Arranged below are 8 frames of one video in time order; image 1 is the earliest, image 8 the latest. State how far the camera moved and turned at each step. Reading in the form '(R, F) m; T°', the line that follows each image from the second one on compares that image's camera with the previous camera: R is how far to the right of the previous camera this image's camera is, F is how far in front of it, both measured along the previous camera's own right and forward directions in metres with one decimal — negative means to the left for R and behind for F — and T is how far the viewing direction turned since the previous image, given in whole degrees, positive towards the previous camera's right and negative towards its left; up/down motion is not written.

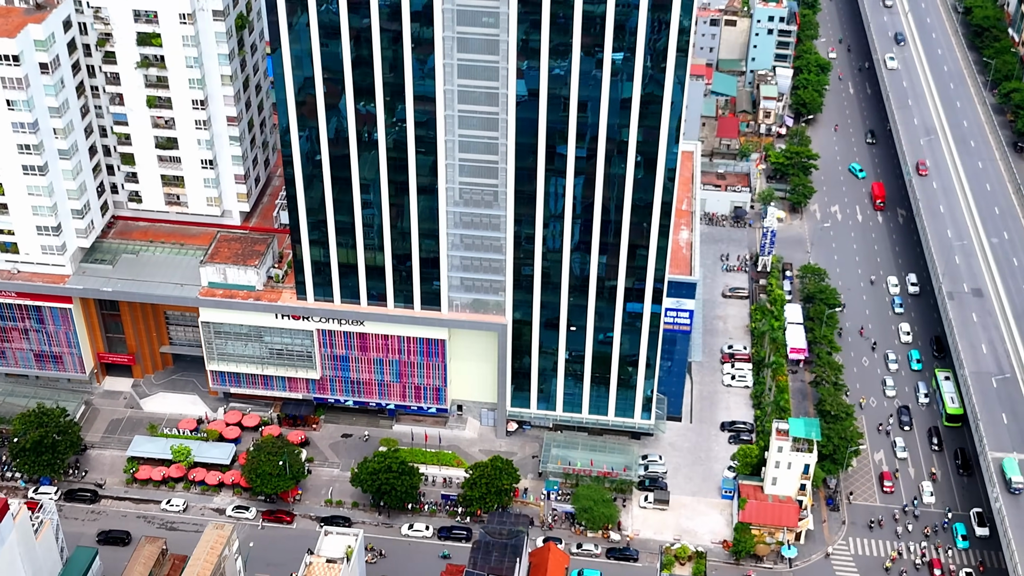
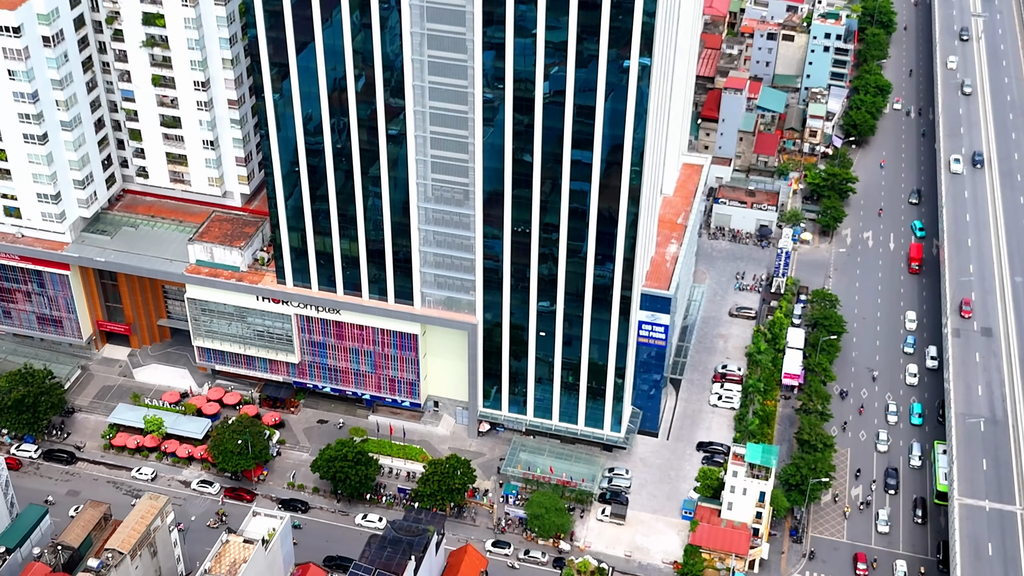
(+17.9, +1.4) m; -6°
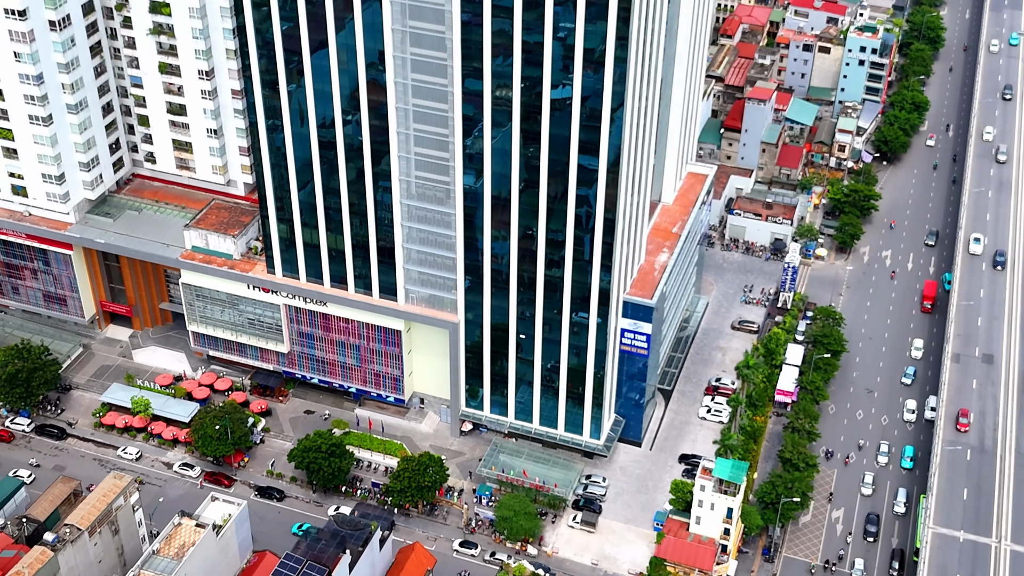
(+11.4, +0.7) m; -4°
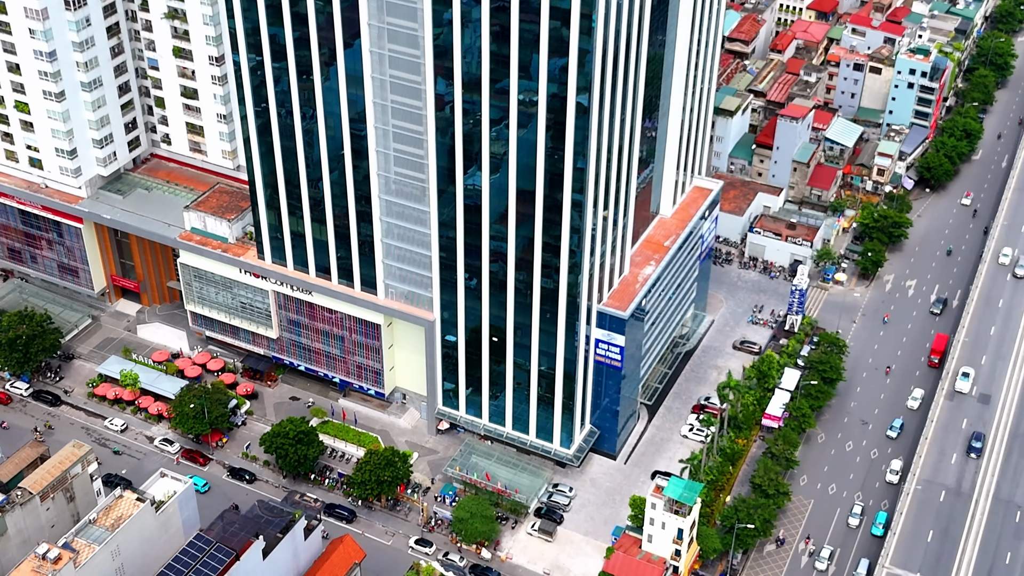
(+16.0, +1.1) m; -6°
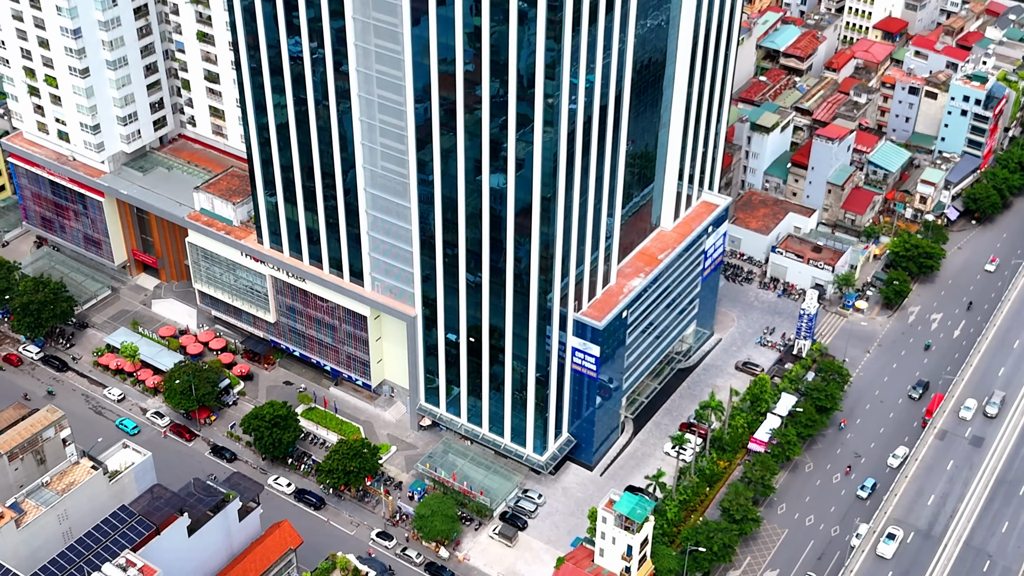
(+16.0, +1.1) m; -6°
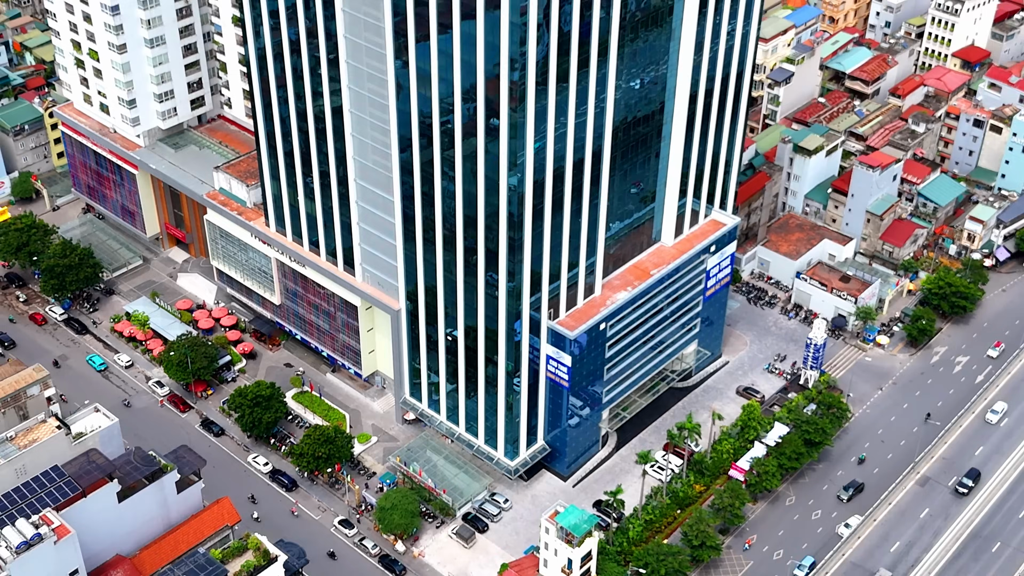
(+18.4, +1.3) m; -7°
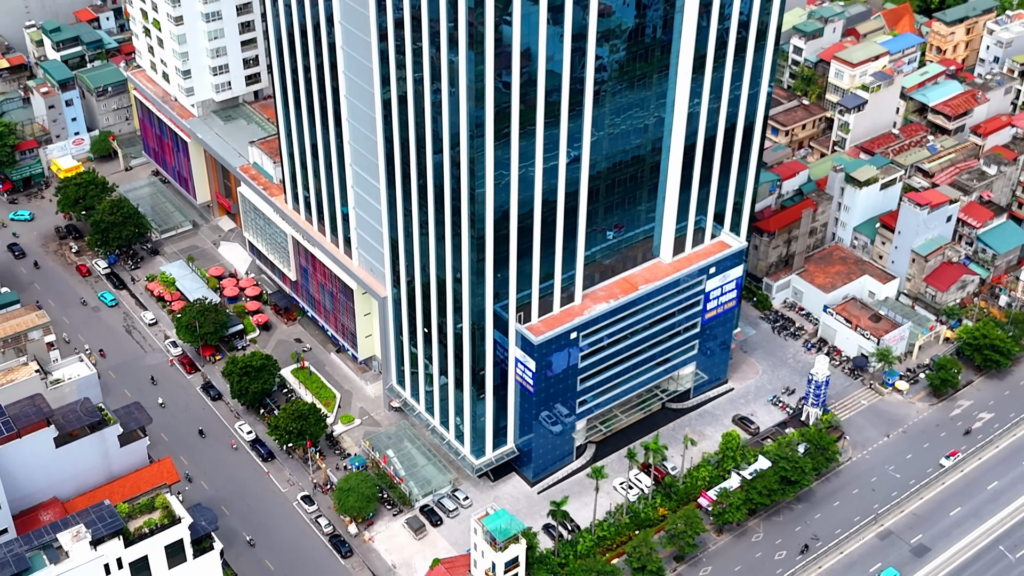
(+23.1, +1.9) m; -9°
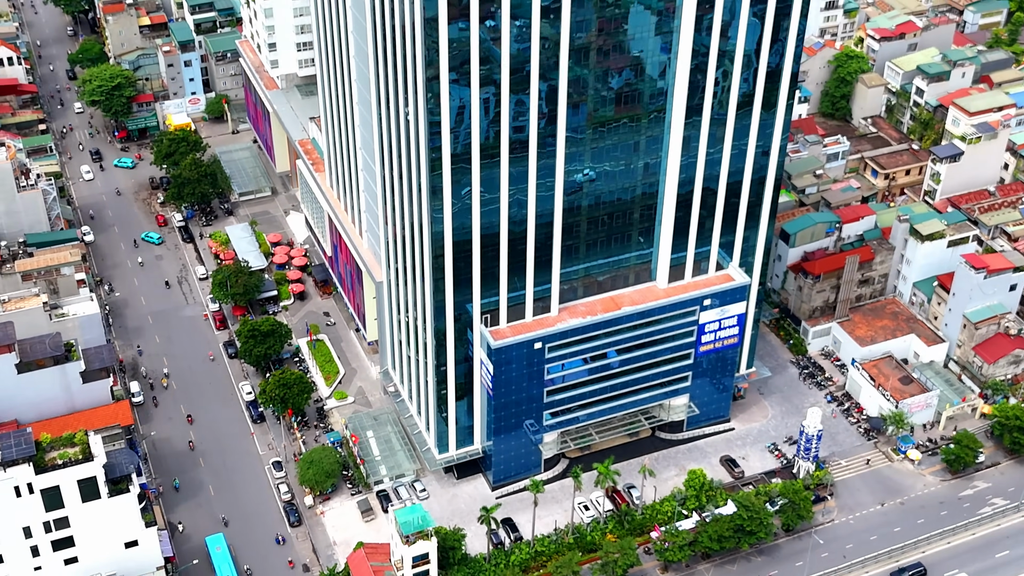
(+29.6, +3.3) m; -12°
